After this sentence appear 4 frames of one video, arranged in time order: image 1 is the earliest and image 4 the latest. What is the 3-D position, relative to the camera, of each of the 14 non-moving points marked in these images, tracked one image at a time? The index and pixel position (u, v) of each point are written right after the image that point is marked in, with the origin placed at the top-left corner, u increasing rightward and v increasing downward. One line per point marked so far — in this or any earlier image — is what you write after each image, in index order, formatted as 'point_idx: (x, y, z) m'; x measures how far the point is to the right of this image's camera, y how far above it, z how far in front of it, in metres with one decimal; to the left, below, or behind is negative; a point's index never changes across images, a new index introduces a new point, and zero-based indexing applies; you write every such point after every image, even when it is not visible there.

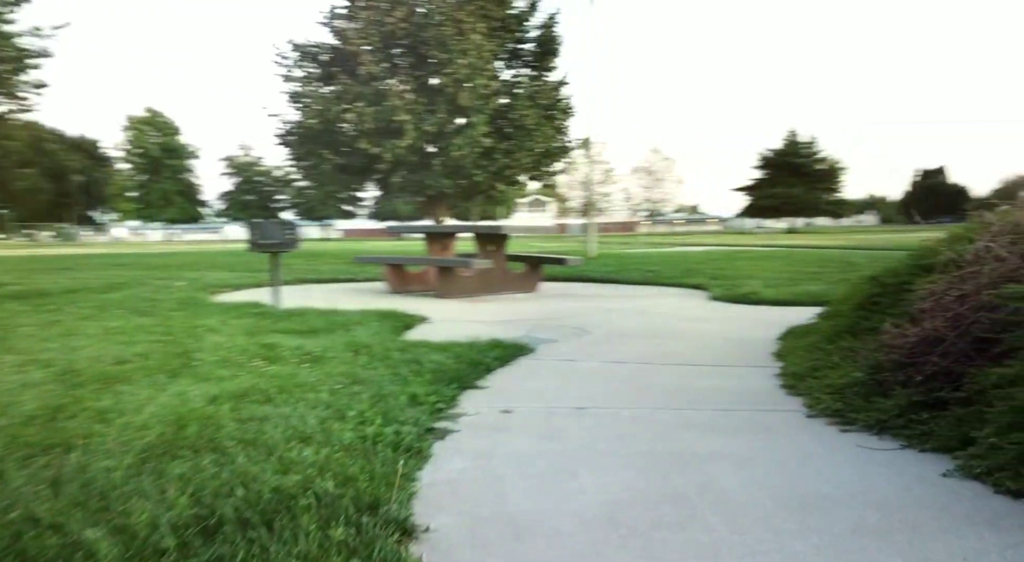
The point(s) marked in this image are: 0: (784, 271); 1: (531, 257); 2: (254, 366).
0: (+4.6, +0.1, +12.9) m
1: (+0.3, +0.4, +11.7) m
2: (-1.5, -0.5, +4.4) m
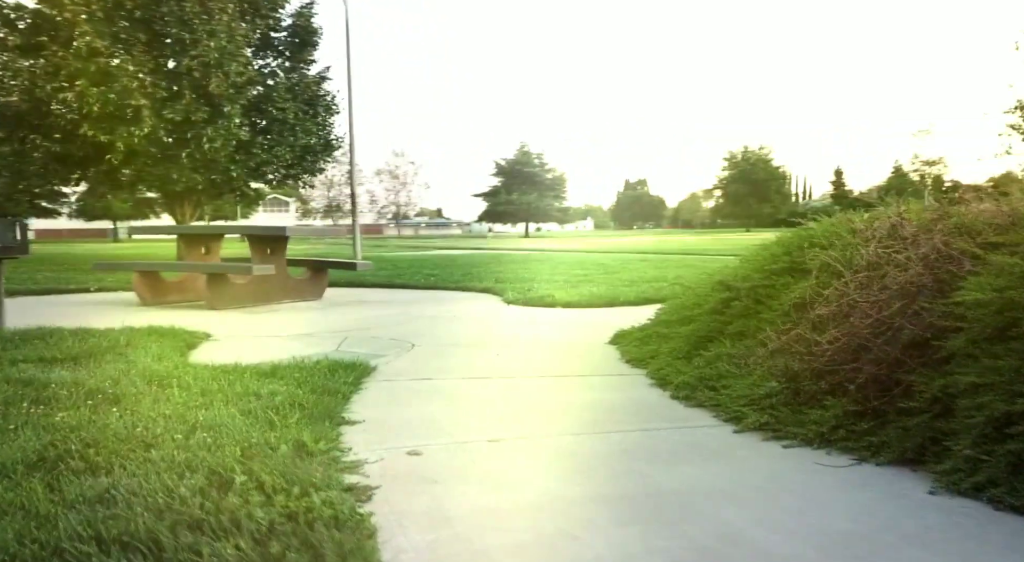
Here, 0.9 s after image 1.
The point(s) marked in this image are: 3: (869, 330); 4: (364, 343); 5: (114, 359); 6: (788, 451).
0: (+0.9, 0.0, +13.3) m
1: (-2.8, +0.3, +10.8) m
2: (-2.1, -0.6, +3.3) m
3: (+1.3, -0.2, +2.8) m
4: (-1.4, -0.6, +7.0) m
5: (-2.8, -0.5, +5.3) m
6: (+1.0, -0.6, +2.6) m
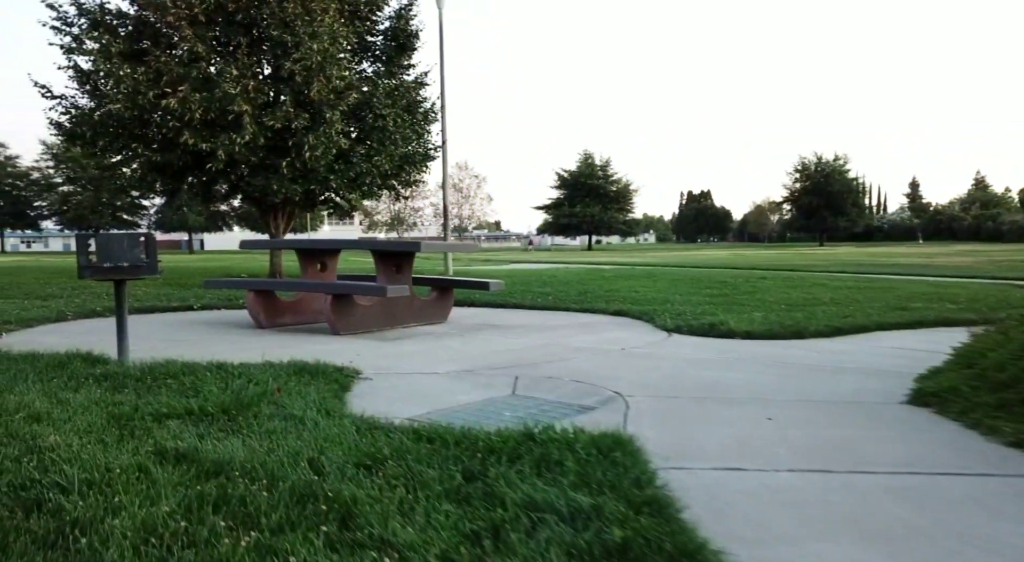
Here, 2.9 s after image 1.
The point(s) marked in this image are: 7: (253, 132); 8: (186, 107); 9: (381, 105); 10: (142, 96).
0: (+3.0, -0.3, +11.9) m
1: (-0.9, 0.0, +9.6) m
2: (-0.8, -0.7, +2.1) m
3: (+2.6, -0.4, +1.4) m
4: (+0.2, -0.8, +5.7) m
5: (-1.3, -0.7, +4.1) m
6: (+2.2, -0.8, +1.2) m
7: (-5.0, +2.9, +14.7) m
8: (-6.1, +3.3, +14.3) m
9: (-2.8, +3.8, +16.6) m
10: (-7.0, +3.5, +14.5) m
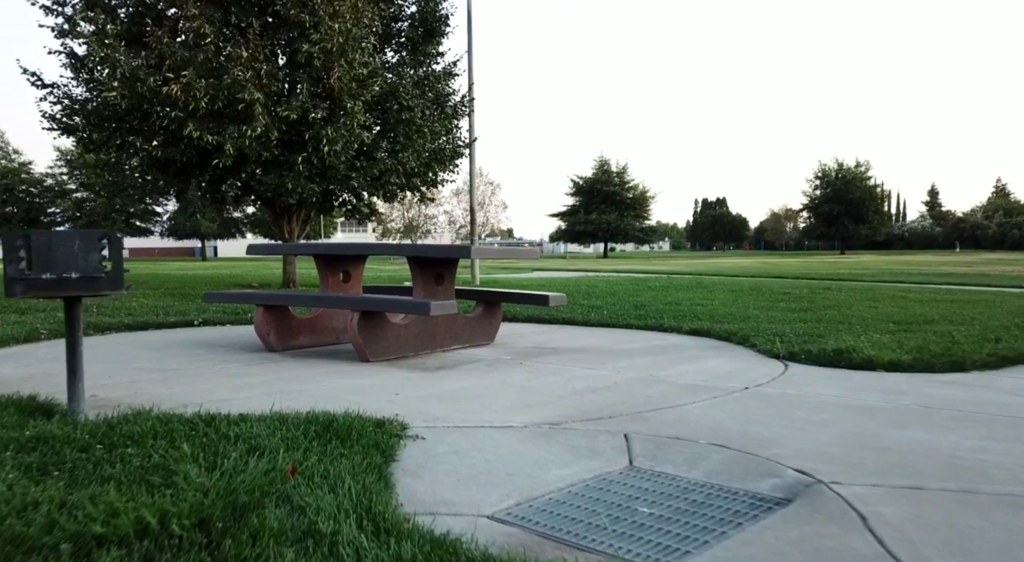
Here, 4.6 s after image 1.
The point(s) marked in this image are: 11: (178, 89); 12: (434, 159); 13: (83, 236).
0: (+3.7, -0.5, +10.1) m
1: (-0.2, -0.1, +7.9) m
2: (-0.2, -0.8, +0.3) m
3: (+3.1, -0.4, -0.4) m
4: (+0.9, -0.9, +3.9) m
5: (-0.7, -0.8, +2.4) m
6: (+2.7, -0.8, -0.6) m
7: (-4.2, +2.7, +13.1) m
8: (-5.4, +3.1, +12.7) m
9: (-2.0, +3.6, +14.9) m
10: (-6.3, +3.3, +12.9) m
11: (-5.5, +3.1, +12.5) m
12: (-1.7, +2.6, +16.3) m
13: (-2.3, +0.2, +4.1) m
